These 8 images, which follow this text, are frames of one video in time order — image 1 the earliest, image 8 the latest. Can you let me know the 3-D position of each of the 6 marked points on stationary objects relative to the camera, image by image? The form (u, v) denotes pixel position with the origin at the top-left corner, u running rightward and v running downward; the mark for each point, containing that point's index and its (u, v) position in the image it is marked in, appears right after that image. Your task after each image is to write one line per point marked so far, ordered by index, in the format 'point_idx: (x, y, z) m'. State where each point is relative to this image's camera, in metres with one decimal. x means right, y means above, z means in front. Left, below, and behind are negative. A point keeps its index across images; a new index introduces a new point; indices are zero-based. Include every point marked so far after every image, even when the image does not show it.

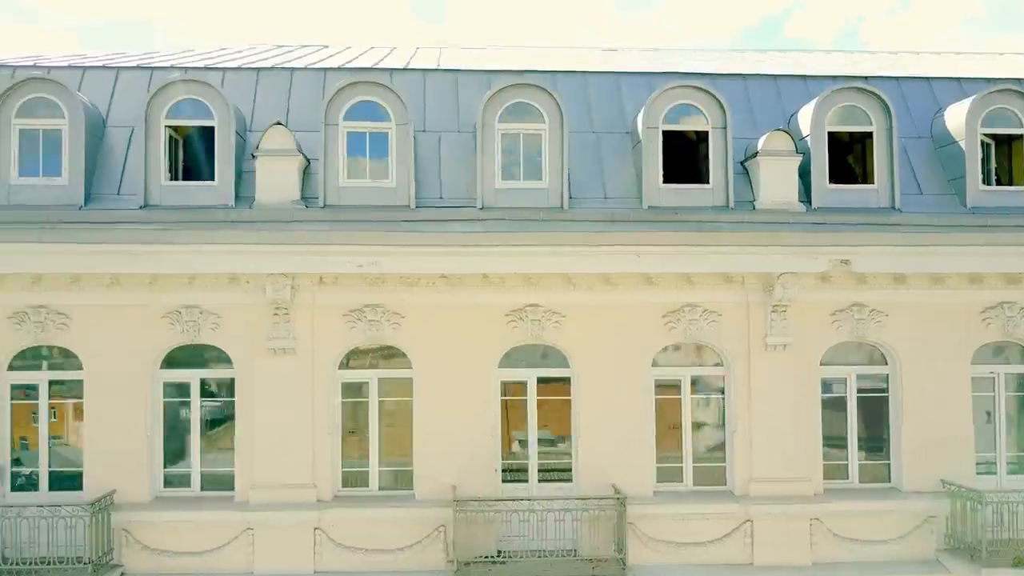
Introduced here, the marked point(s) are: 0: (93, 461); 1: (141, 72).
0: (-3.7, -1.5, +7.7) m
1: (-3.7, +2.1, +8.6) m
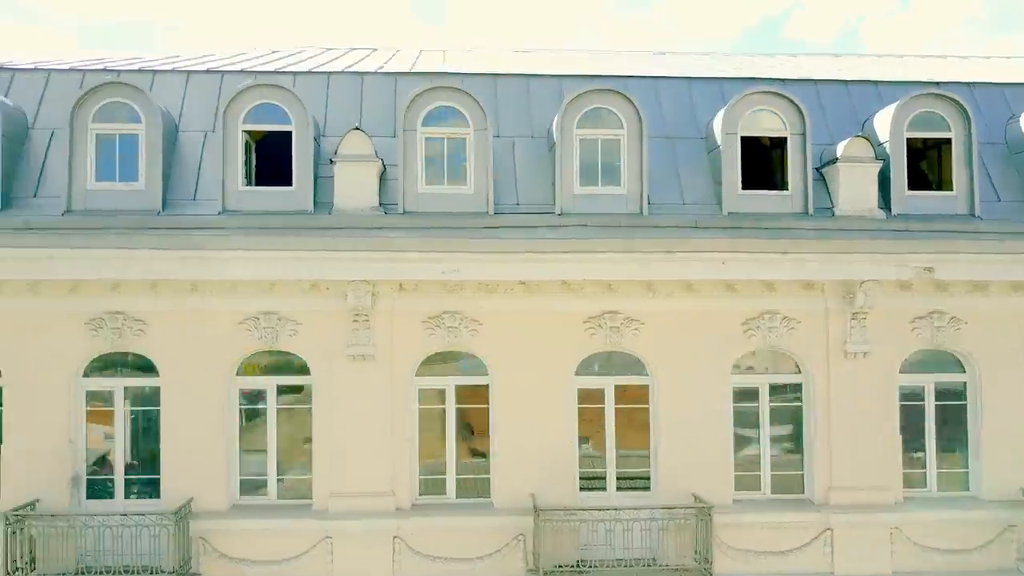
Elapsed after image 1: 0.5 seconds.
0: (-3.0, -1.6, +7.6) m
1: (-3.0, +2.1, +8.5) m
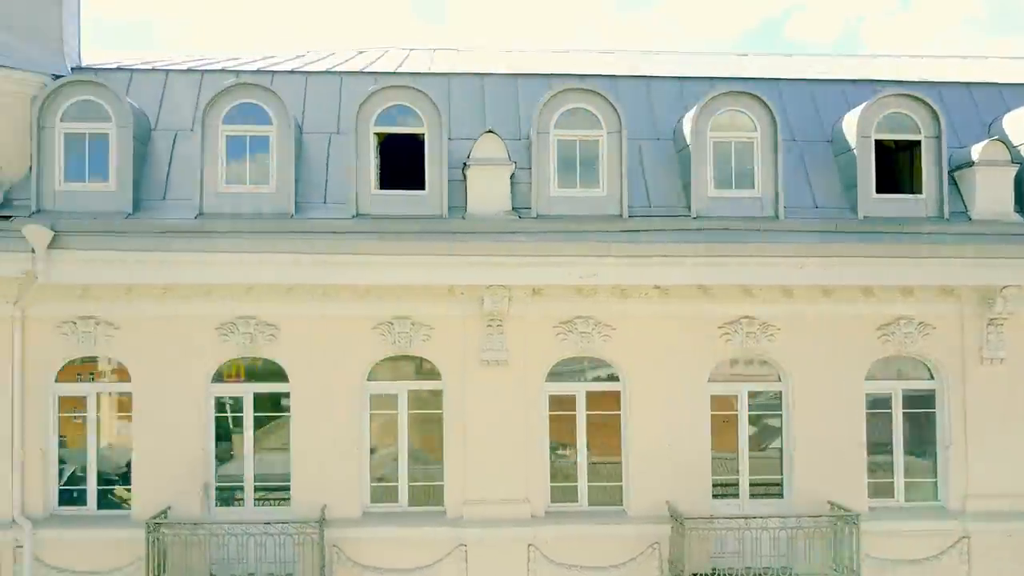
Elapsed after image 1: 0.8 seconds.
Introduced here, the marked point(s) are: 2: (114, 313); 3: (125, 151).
0: (-1.8, -1.6, +7.5) m
1: (-1.8, +2.0, +8.4) m
2: (-3.4, -0.2, +7.4) m
3: (-3.3, +1.2, +7.4) m
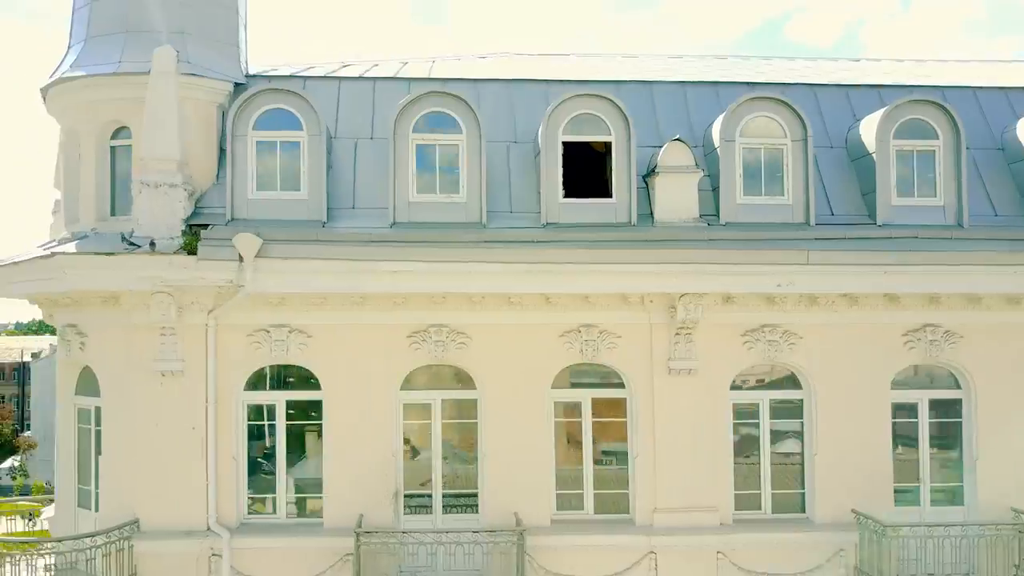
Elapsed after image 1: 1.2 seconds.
0: (-0.2, -1.7, +7.6) m
1: (-0.1, +2.0, +8.4) m
2: (-1.7, -0.3, +7.5) m
3: (-1.7, +1.1, +7.5) m
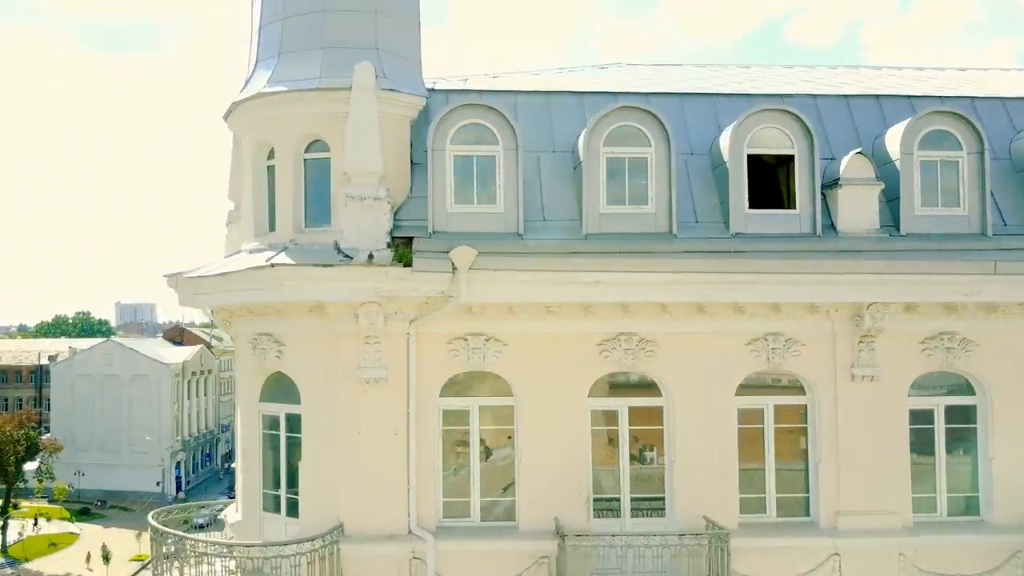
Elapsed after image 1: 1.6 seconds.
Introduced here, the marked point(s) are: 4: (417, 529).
0: (+1.5, -1.8, +7.8) m
1: (+1.6, +1.9, +8.7) m
2: (-0.1, -0.4, +7.7) m
3: (0.0, +1.0, +7.7) m
4: (-0.8, -2.1, +7.6) m
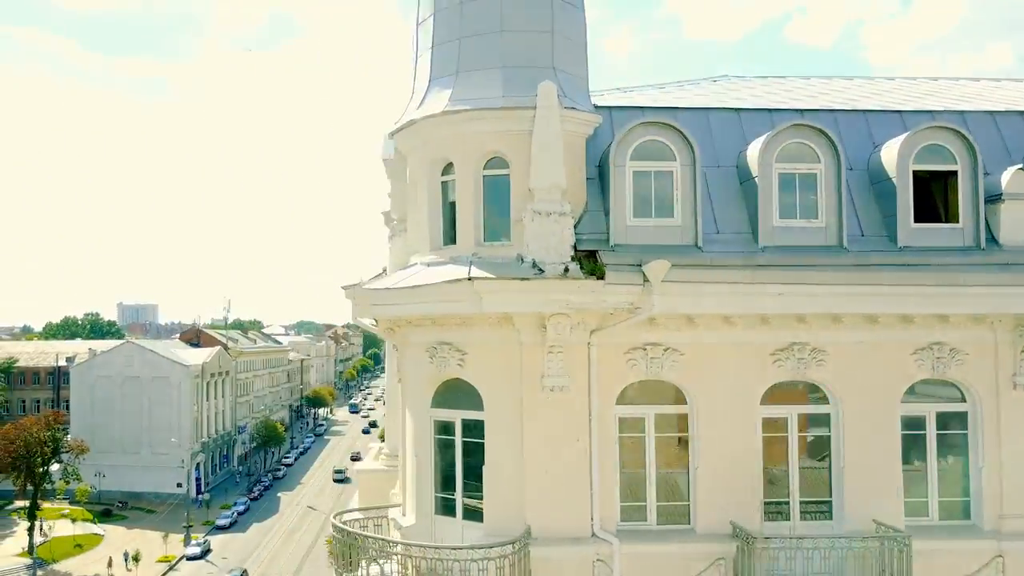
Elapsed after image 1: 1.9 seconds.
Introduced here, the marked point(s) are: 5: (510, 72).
0: (+3.1, -1.9, +8.0) m
1: (+3.2, +1.8, +8.9) m
2: (+1.6, -0.5, +7.9) m
3: (+1.6, +0.9, +7.9) m
4: (+0.8, -2.2, +7.8) m
5: (0.0, +2.0, +8.2) m
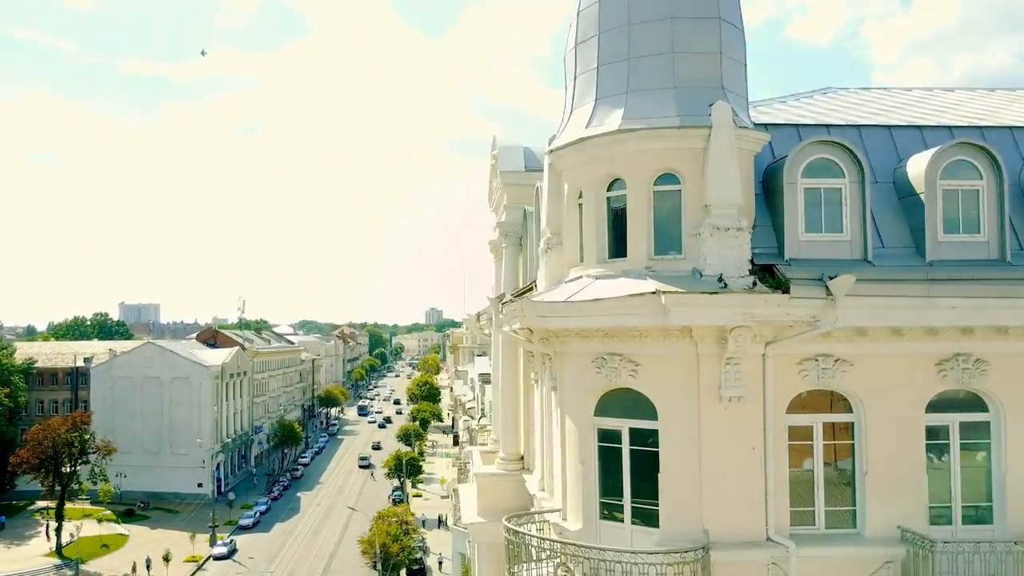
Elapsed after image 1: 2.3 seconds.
0: (+4.8, -2.0, +8.3) m
1: (+4.8, +1.7, +9.2) m
2: (+3.2, -0.6, +8.2) m
3: (+3.3, +0.8, +8.2) m
4: (+2.5, -2.3, +8.1) m
5: (+1.6, +1.9, +8.5) m
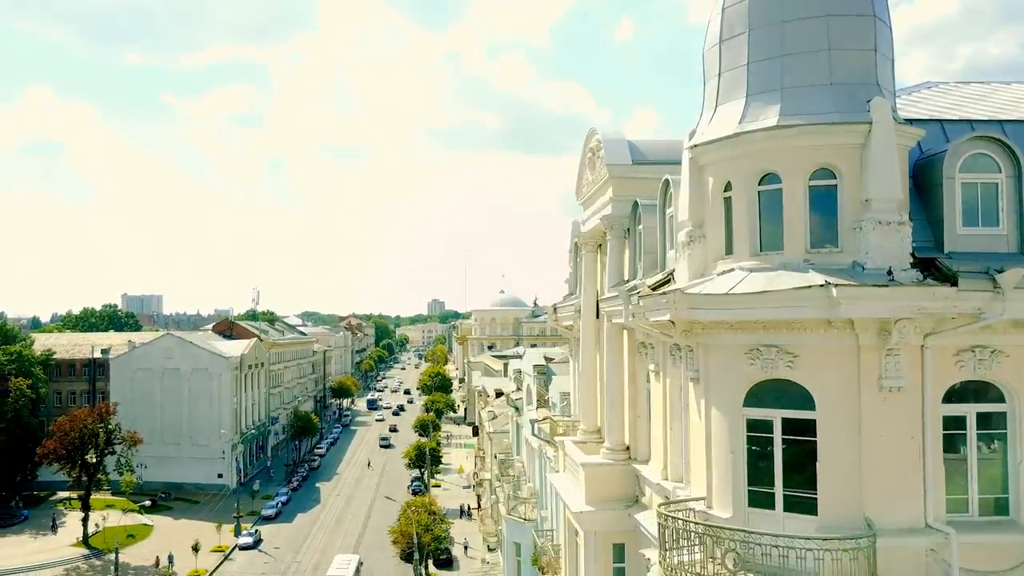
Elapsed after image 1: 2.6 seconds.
0: (+6.4, -1.9, +8.5) m
1: (+6.4, +1.7, +9.4) m
2: (+4.8, -0.5, +8.4) m
3: (+4.9, +0.8, +8.4) m
4: (+4.0, -2.3, +8.3) m
5: (+3.2, +2.0, +8.6) m
